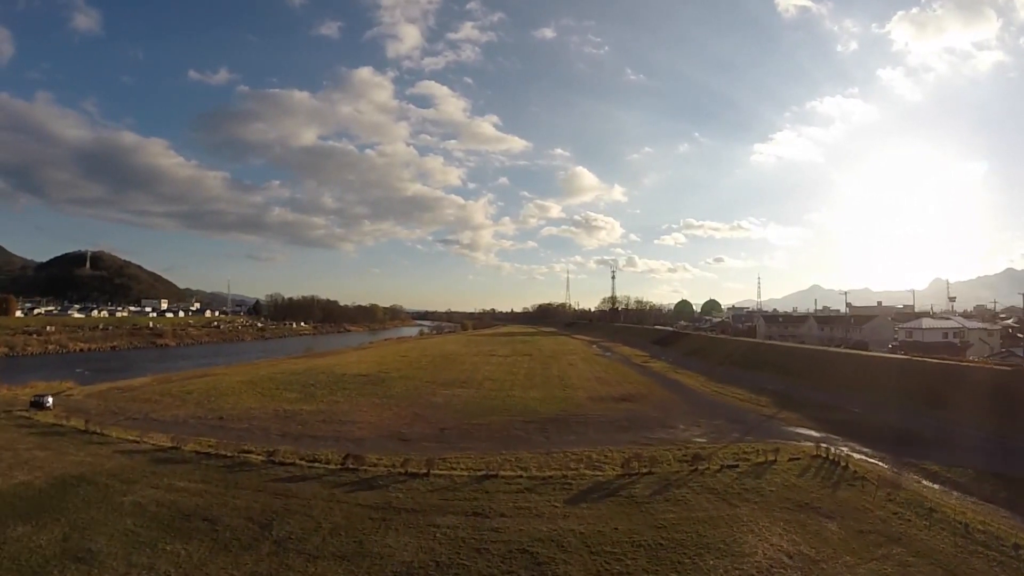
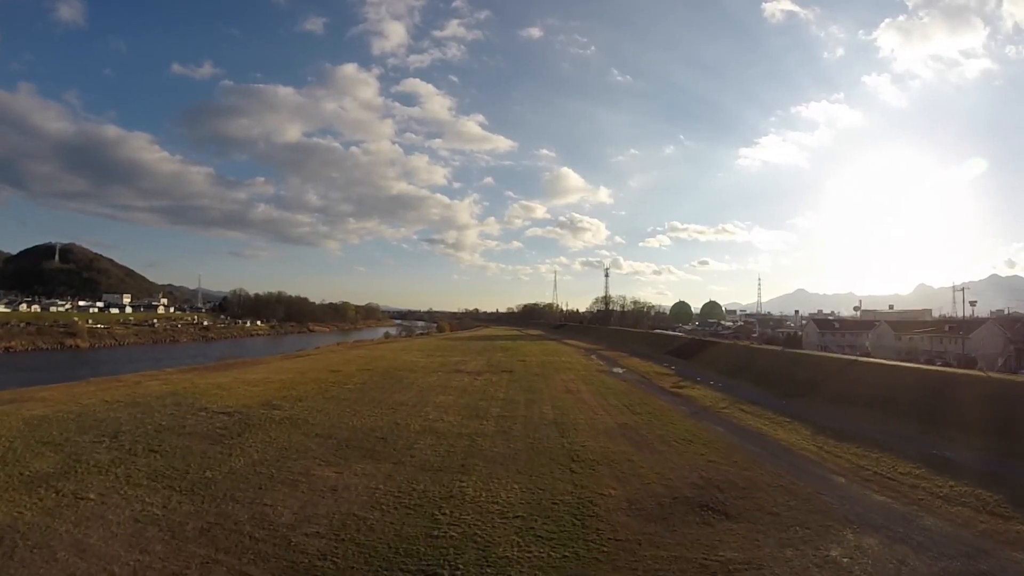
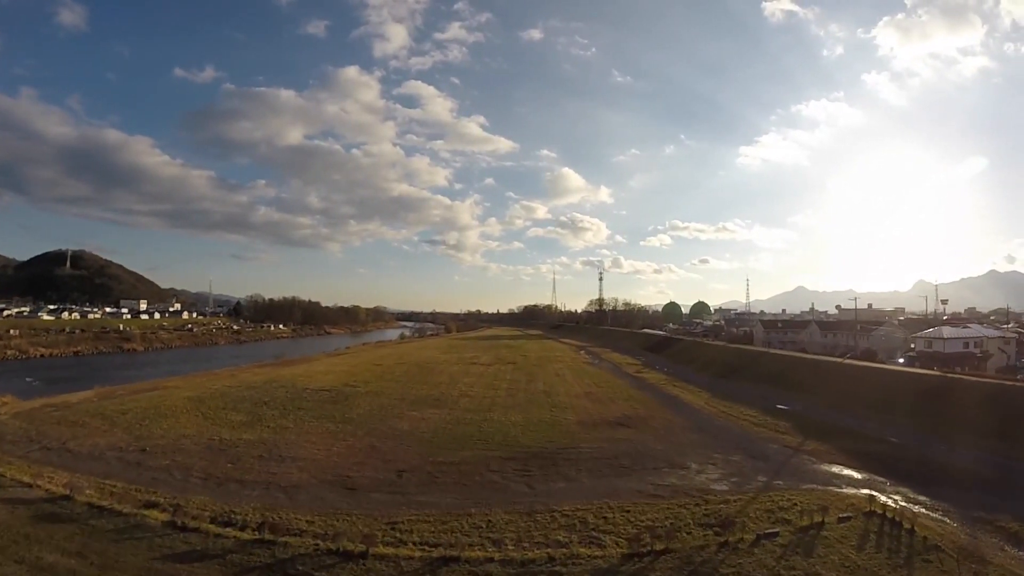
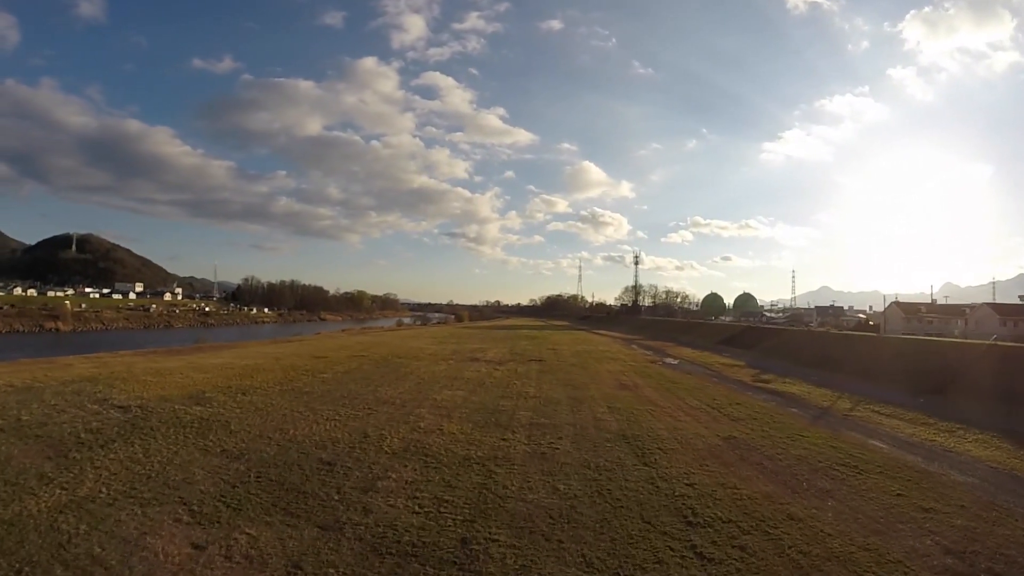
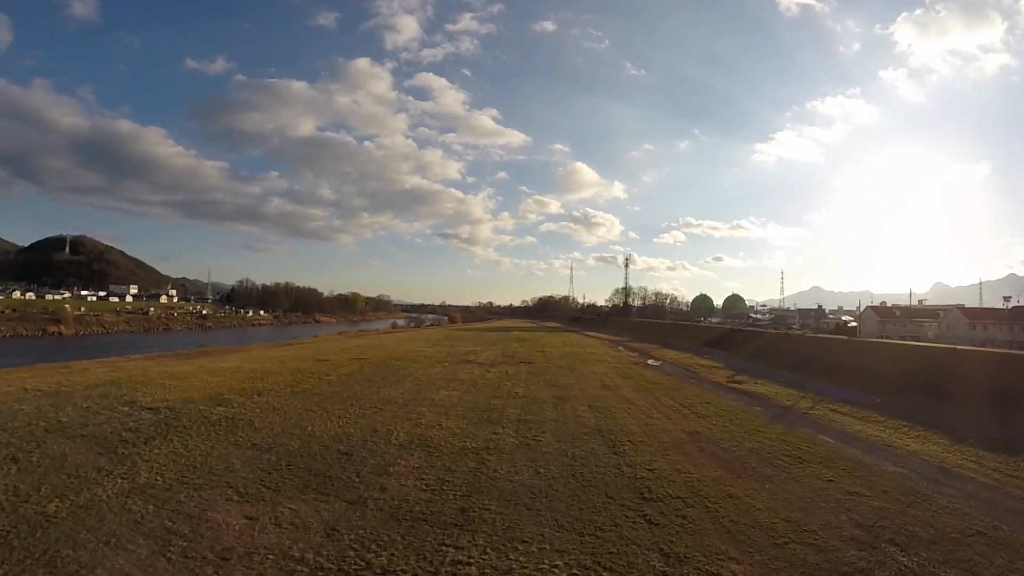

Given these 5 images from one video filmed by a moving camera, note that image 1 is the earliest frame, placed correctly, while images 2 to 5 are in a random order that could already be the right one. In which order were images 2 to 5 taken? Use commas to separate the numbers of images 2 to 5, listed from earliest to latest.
3, 2, 5, 4
